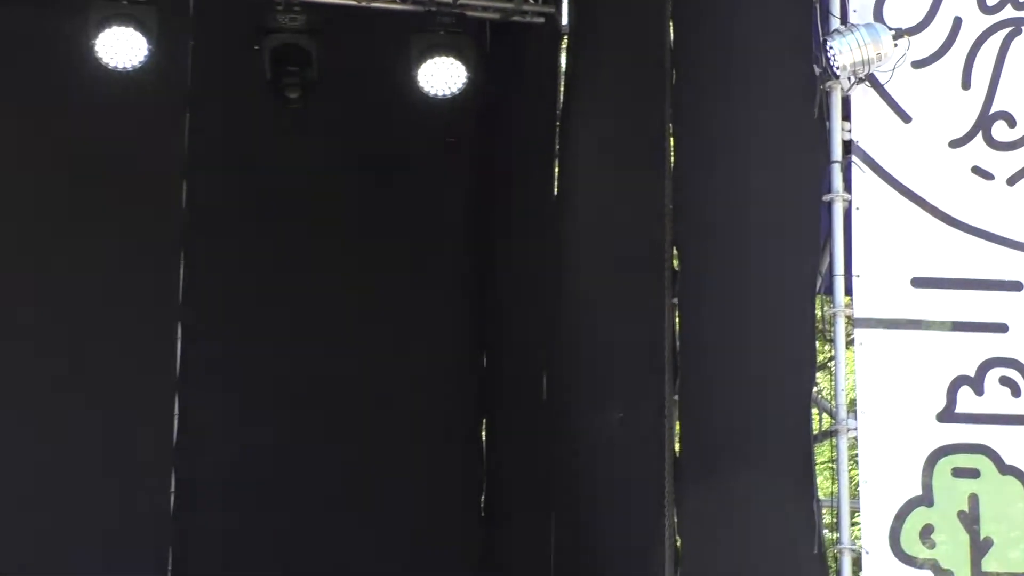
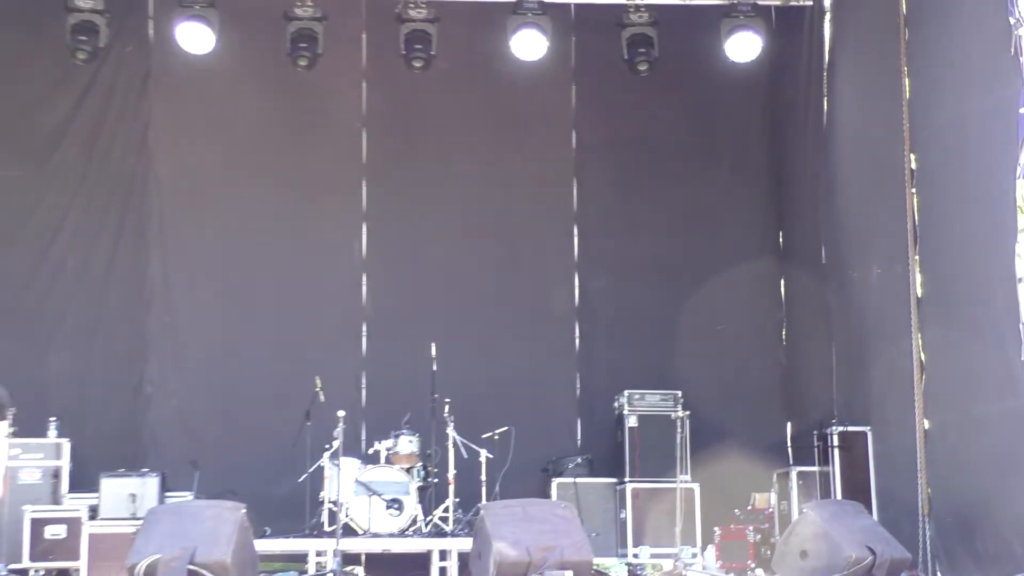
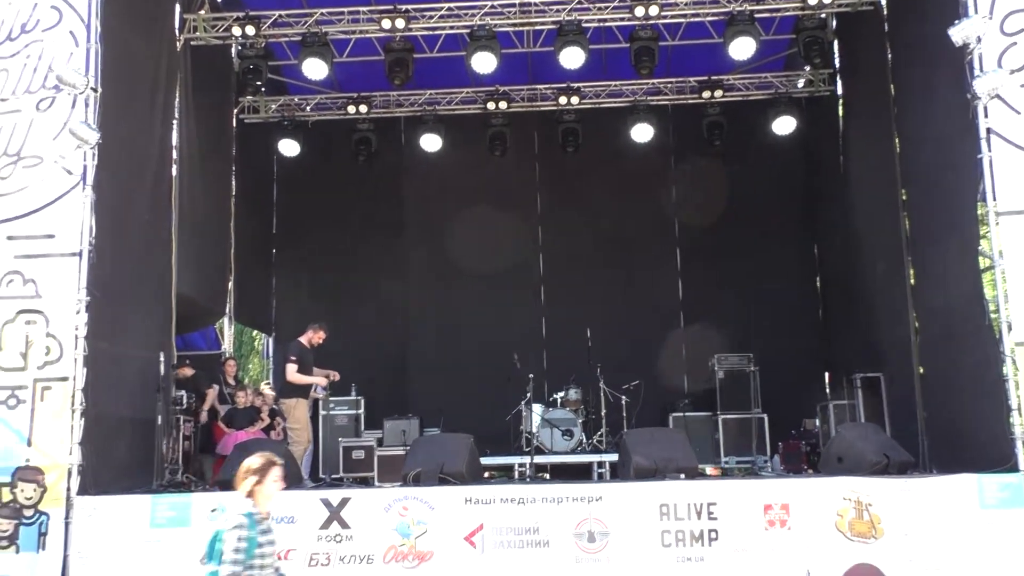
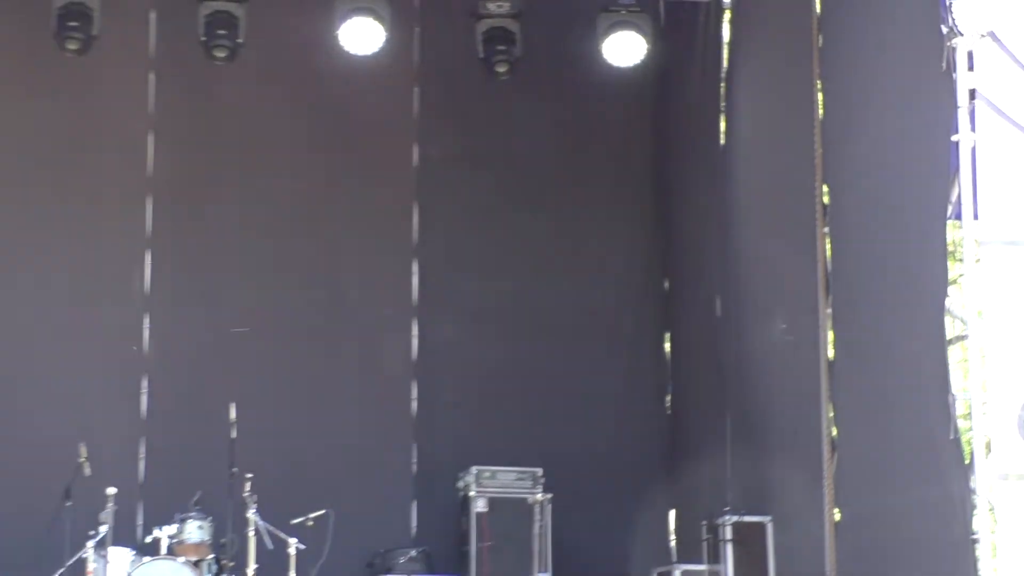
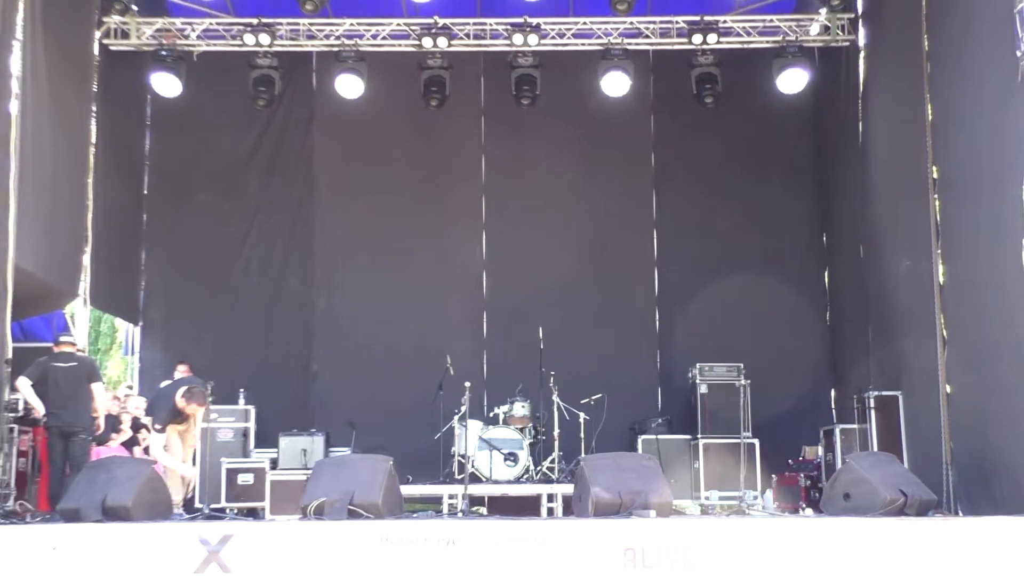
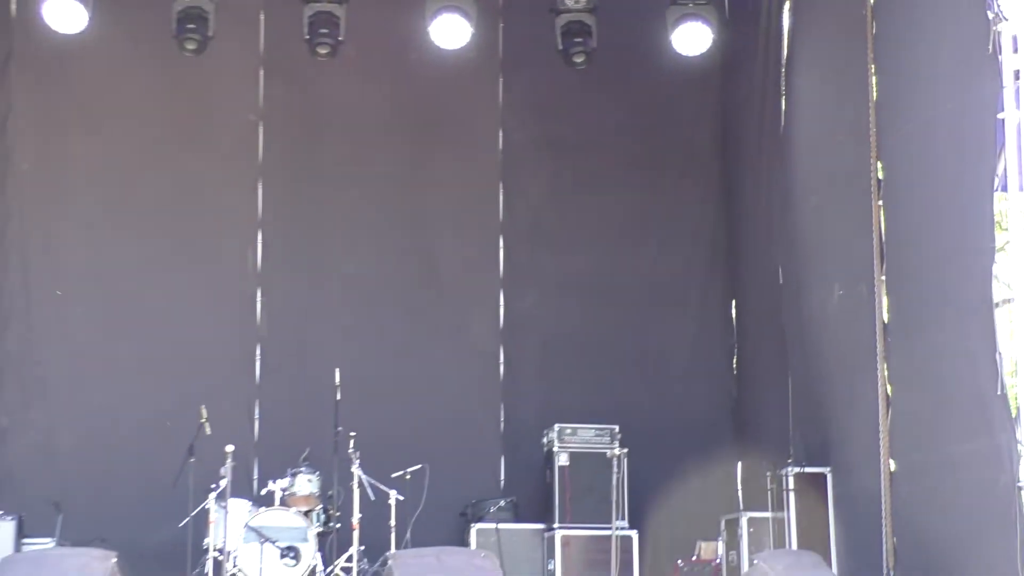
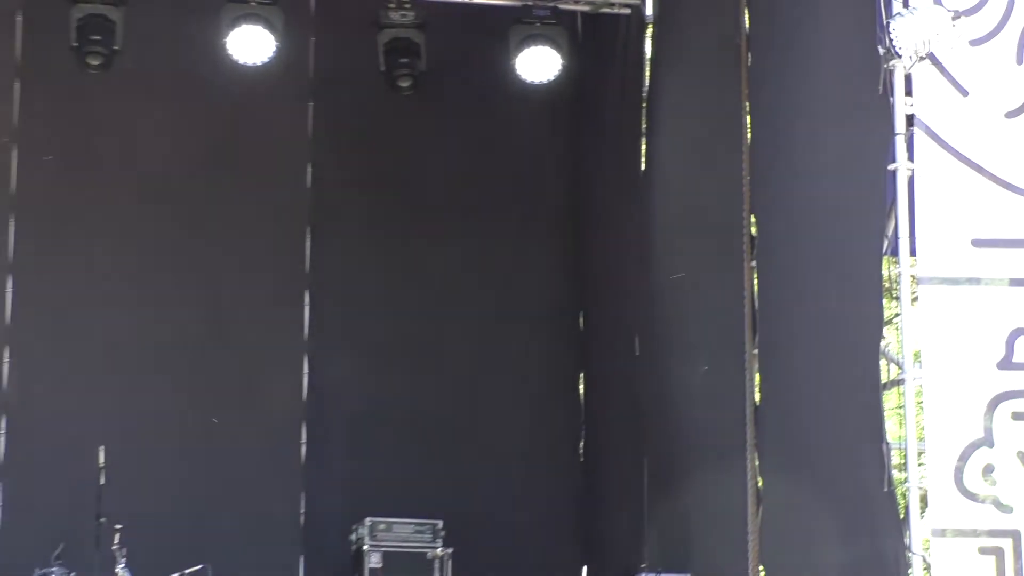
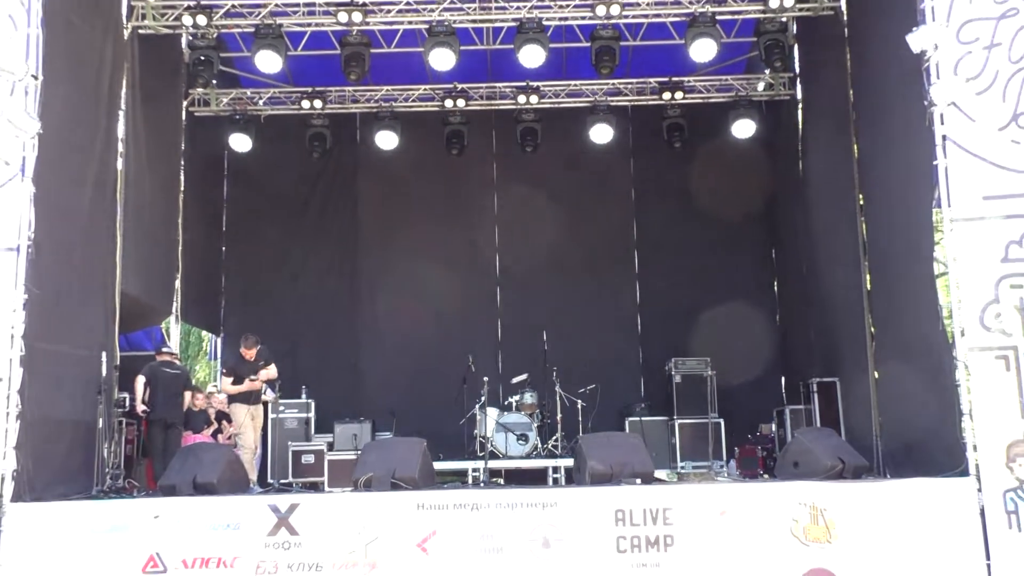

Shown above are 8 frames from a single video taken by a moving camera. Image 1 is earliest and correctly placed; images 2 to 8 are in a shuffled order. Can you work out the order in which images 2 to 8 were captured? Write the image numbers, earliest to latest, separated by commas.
7, 4, 6, 2, 5, 8, 3
